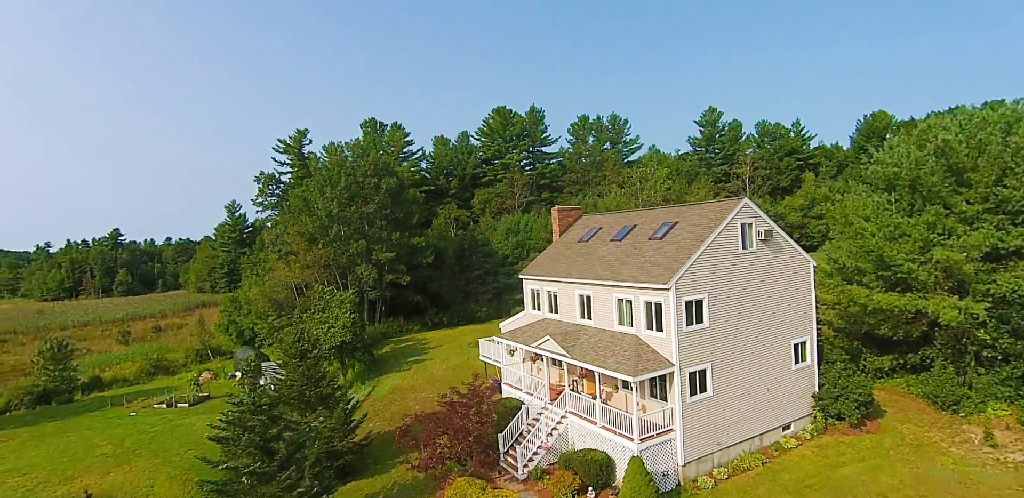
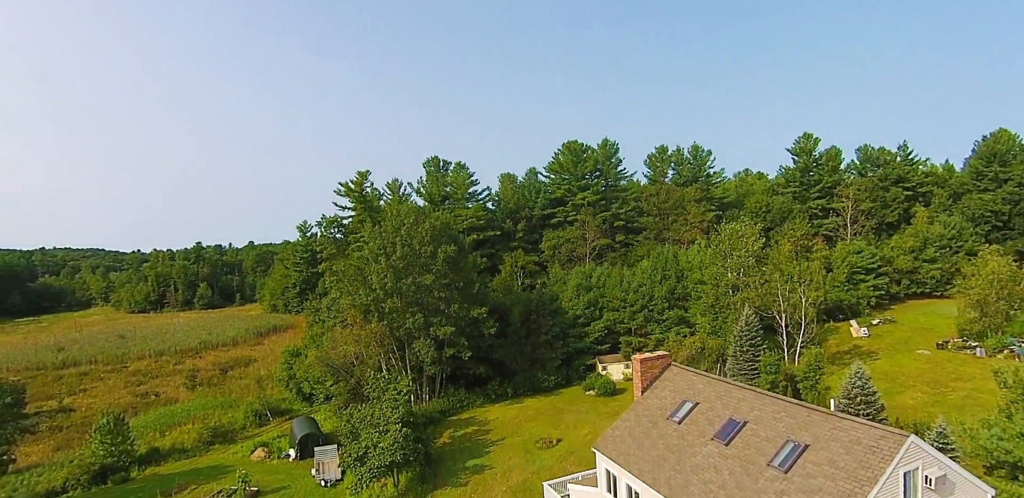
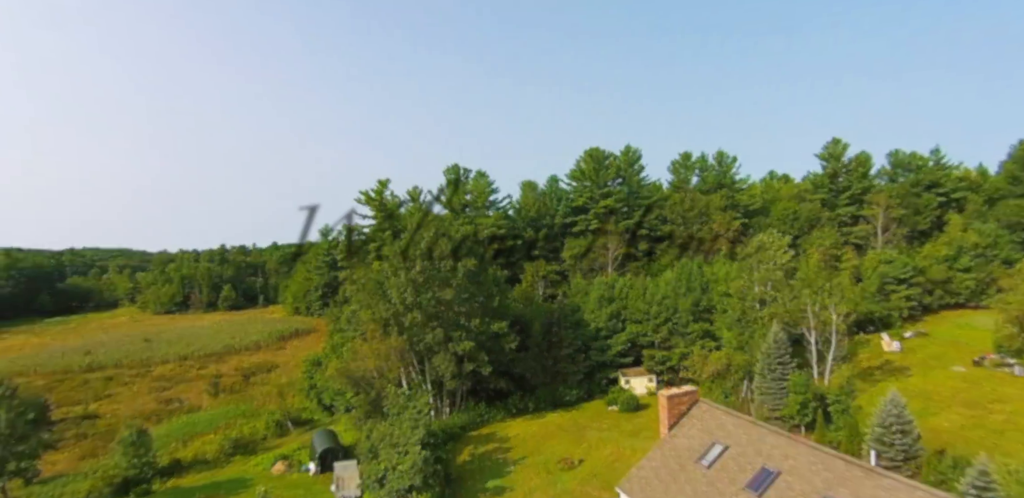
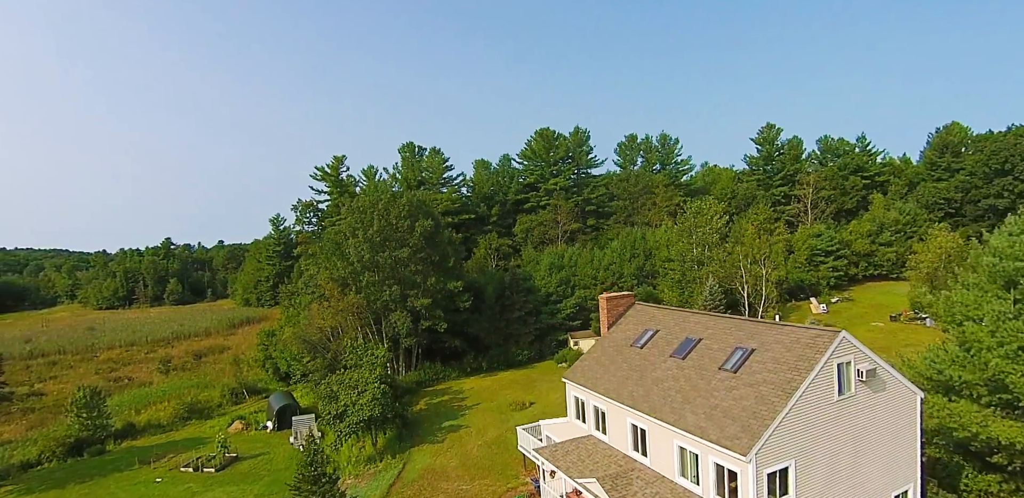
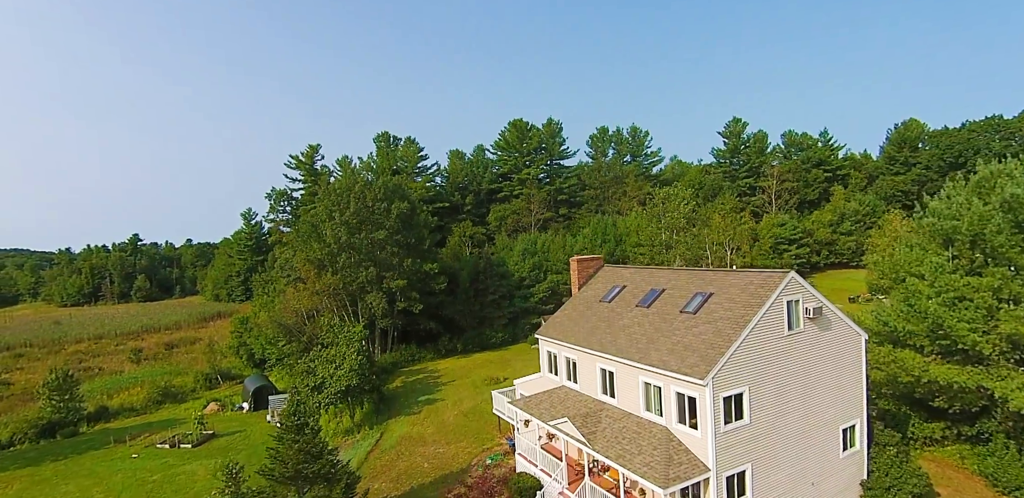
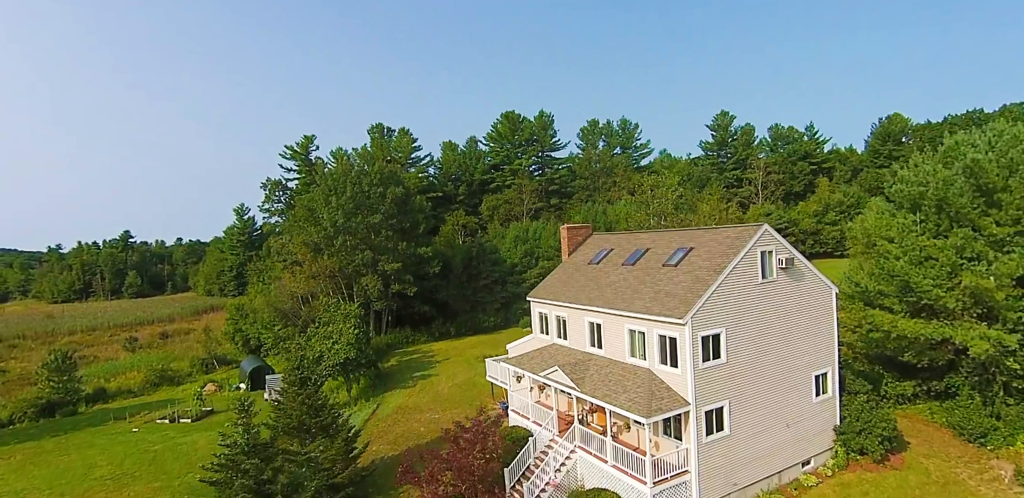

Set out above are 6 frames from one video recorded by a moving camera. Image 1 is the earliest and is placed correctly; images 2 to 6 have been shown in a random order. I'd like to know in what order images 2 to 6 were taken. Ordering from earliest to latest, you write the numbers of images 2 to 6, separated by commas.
6, 5, 4, 2, 3
